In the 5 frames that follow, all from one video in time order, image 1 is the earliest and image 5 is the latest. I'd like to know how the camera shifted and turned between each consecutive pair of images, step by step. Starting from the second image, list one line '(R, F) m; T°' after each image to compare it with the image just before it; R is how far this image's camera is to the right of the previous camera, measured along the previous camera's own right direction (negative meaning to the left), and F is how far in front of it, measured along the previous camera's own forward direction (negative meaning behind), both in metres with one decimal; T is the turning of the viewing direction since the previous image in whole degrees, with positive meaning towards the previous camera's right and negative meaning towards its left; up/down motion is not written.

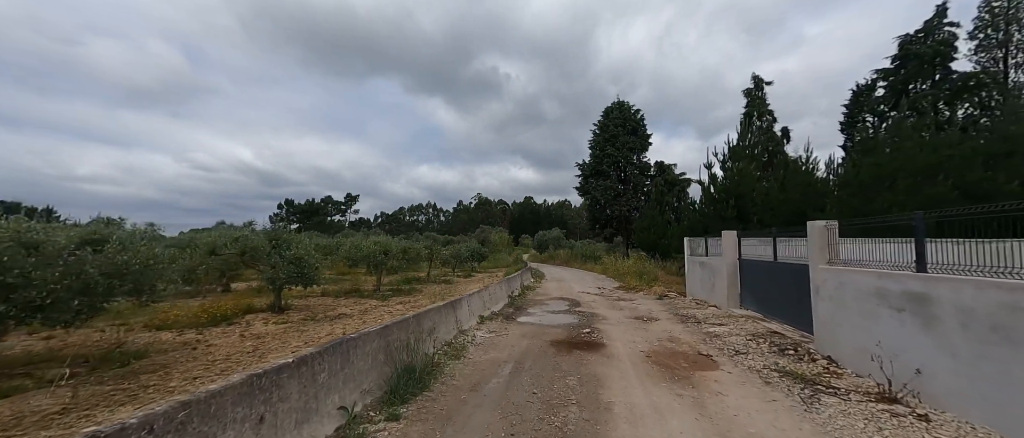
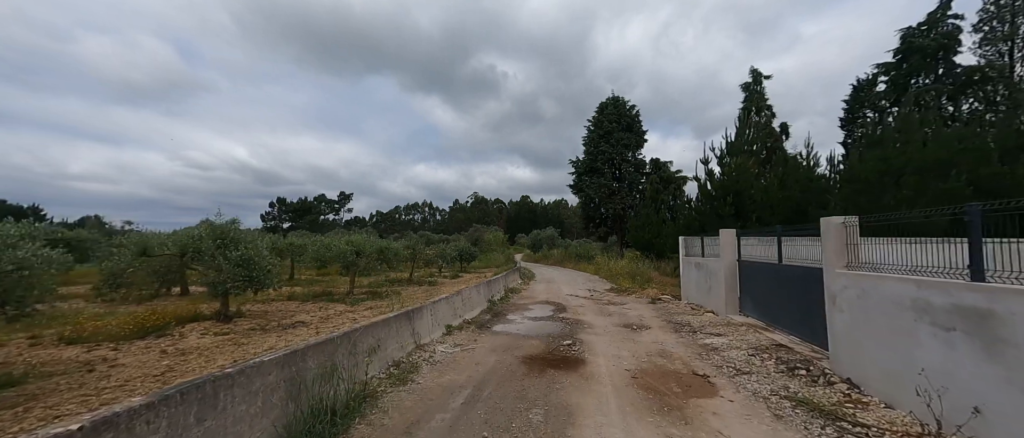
(+0.5, +1.0) m; 0°
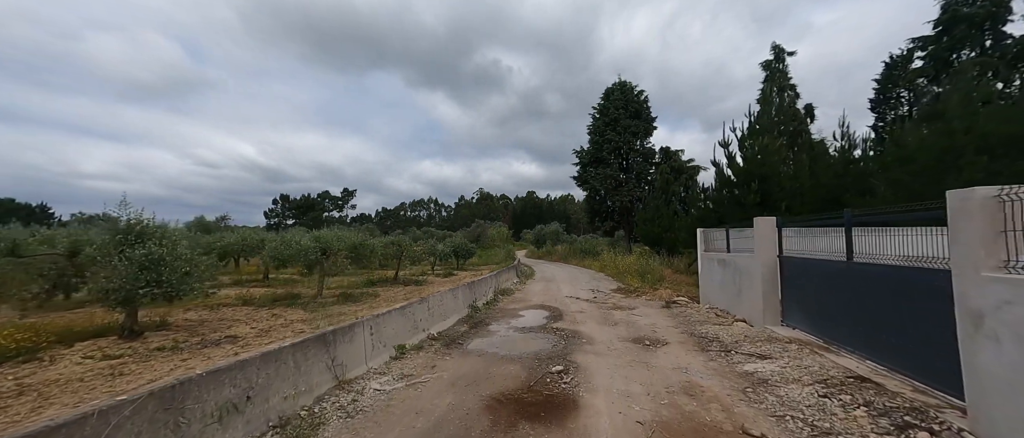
(+0.5, +2.0) m; -1°
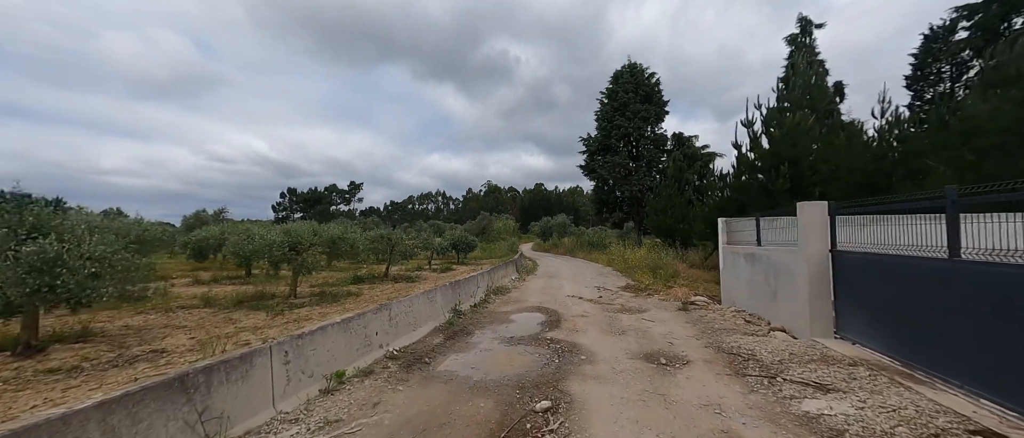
(+0.5, +1.5) m; -1°
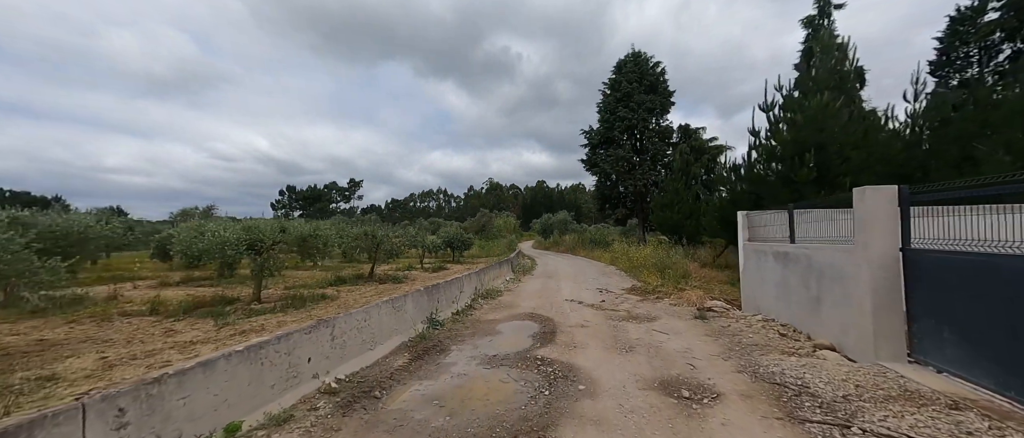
(+0.3, +1.4) m; 0°
